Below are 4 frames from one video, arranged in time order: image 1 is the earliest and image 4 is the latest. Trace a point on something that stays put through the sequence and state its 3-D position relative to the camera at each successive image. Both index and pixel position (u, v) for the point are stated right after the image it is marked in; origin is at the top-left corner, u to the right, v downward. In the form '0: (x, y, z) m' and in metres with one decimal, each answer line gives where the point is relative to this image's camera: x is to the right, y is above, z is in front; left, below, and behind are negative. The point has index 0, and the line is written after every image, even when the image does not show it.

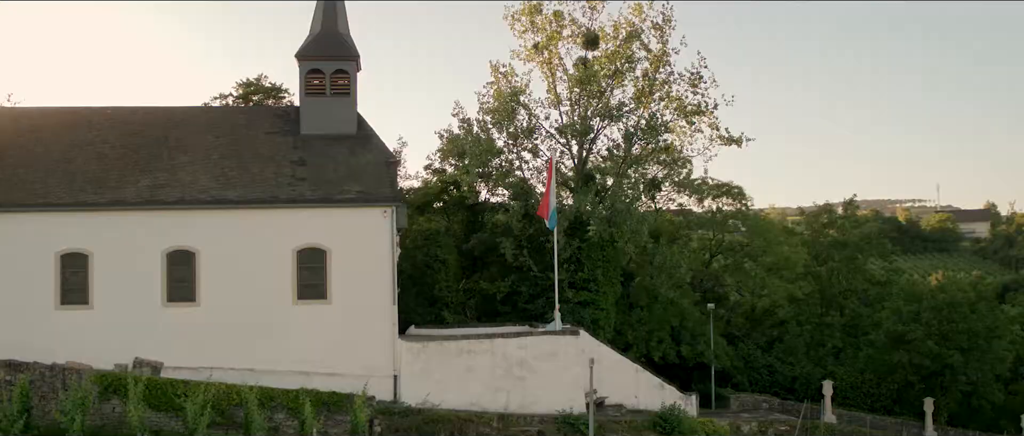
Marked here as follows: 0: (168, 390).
0: (-7.9, -3.8, +18.9) m
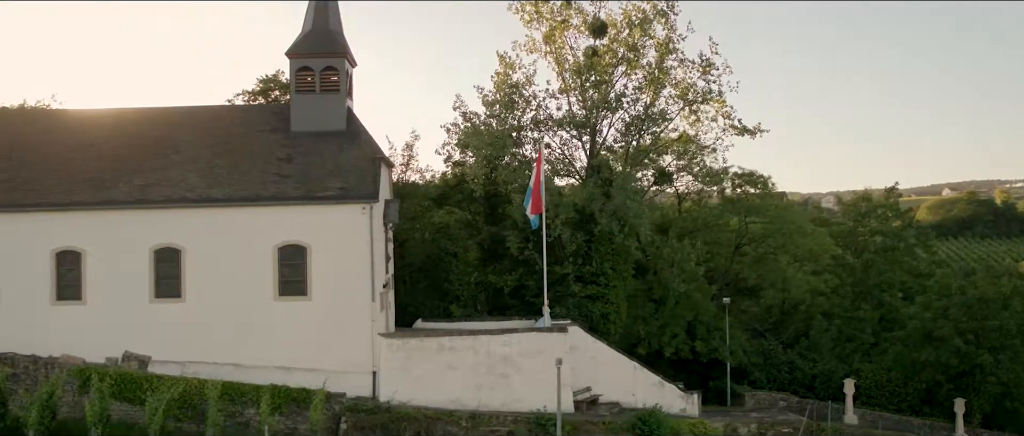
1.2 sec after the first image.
0: (-8.8, -3.8, +19.5) m
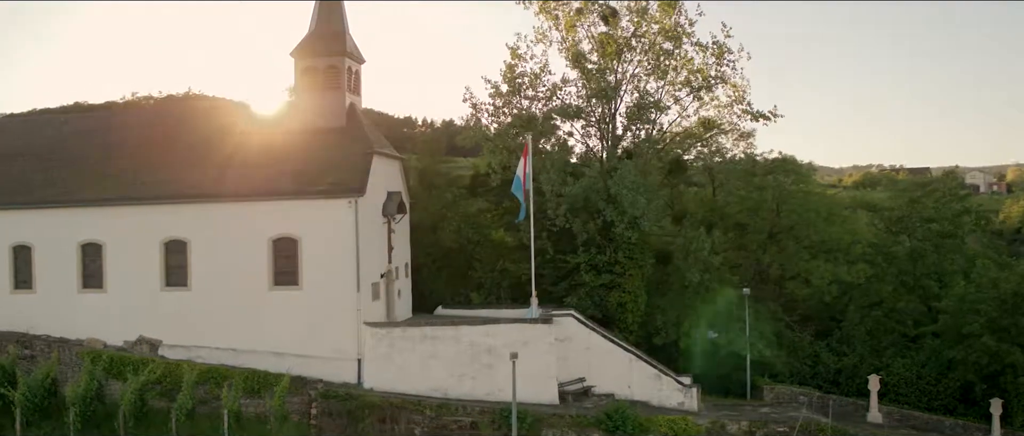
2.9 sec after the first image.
0: (-9.8, -3.8, +21.3) m
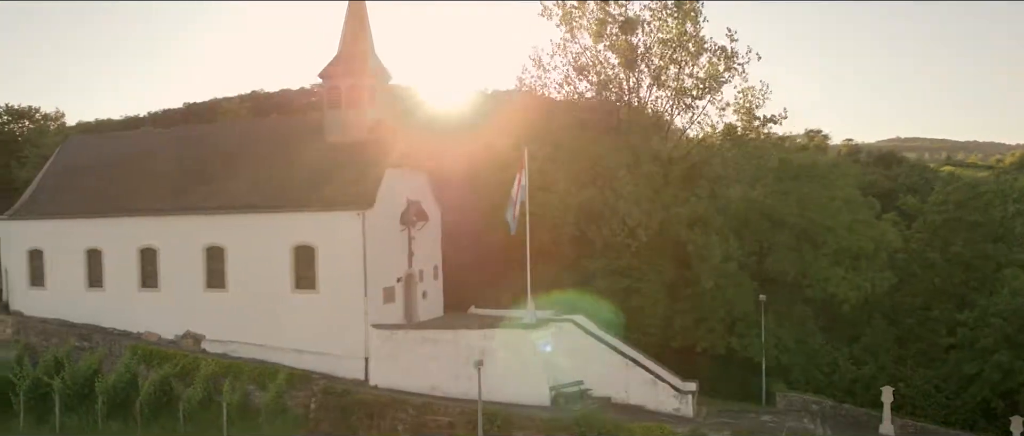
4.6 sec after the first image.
0: (-10.3, -4.1, +24.5) m
